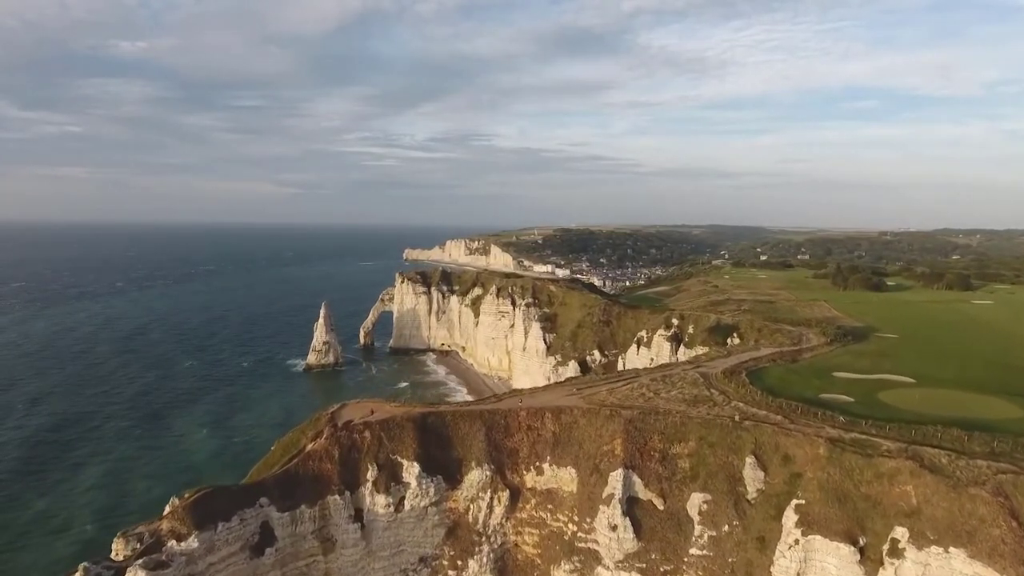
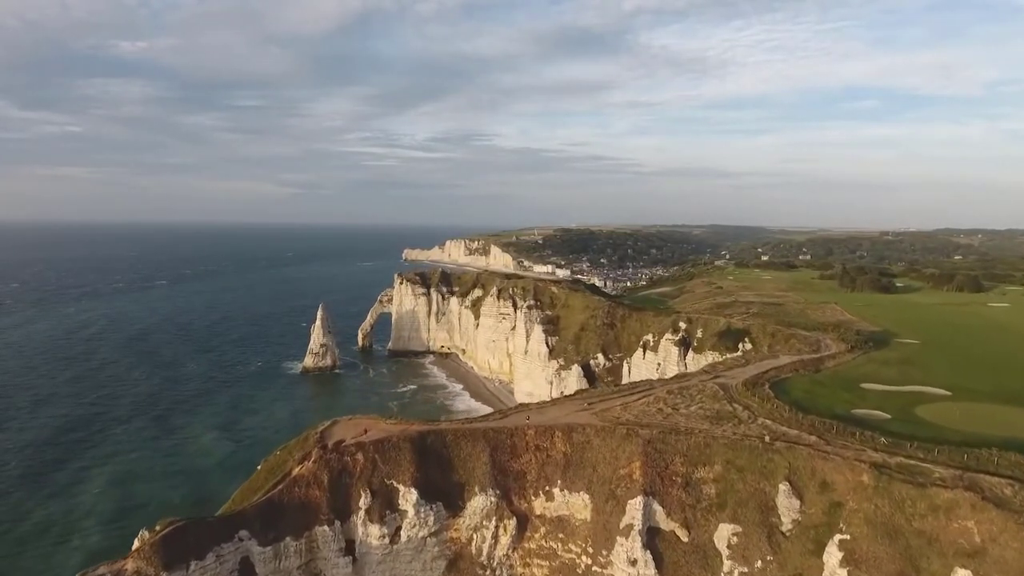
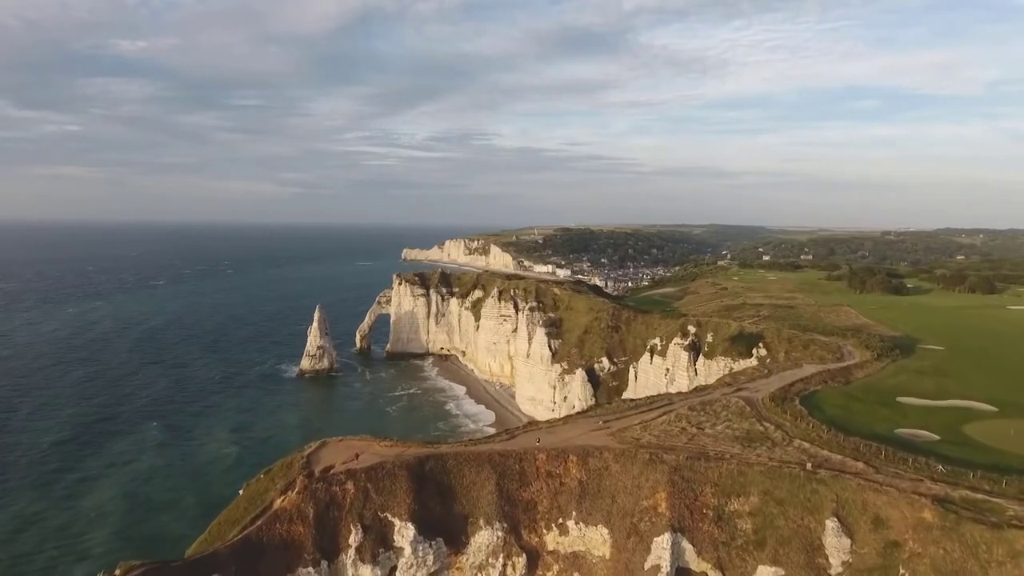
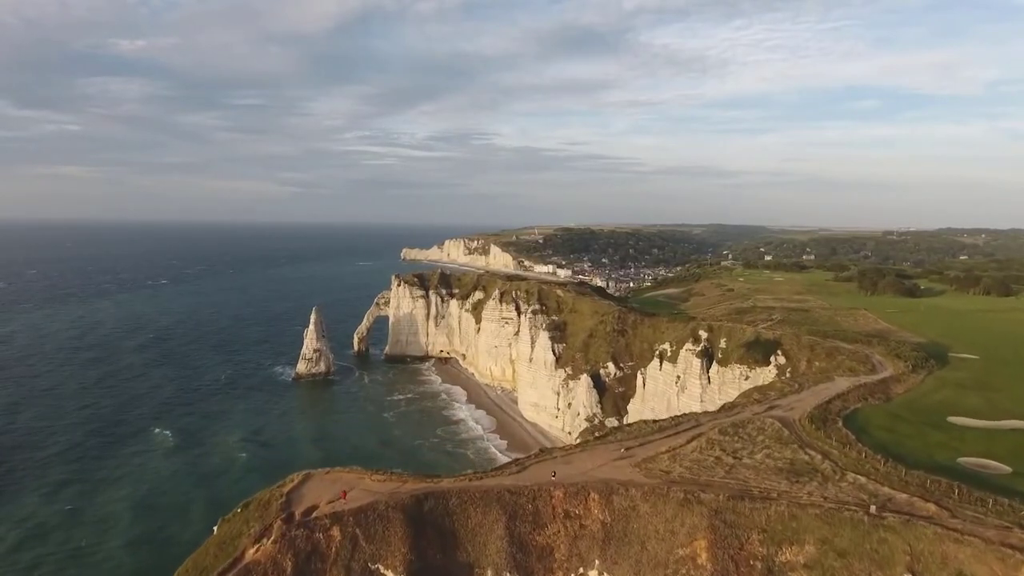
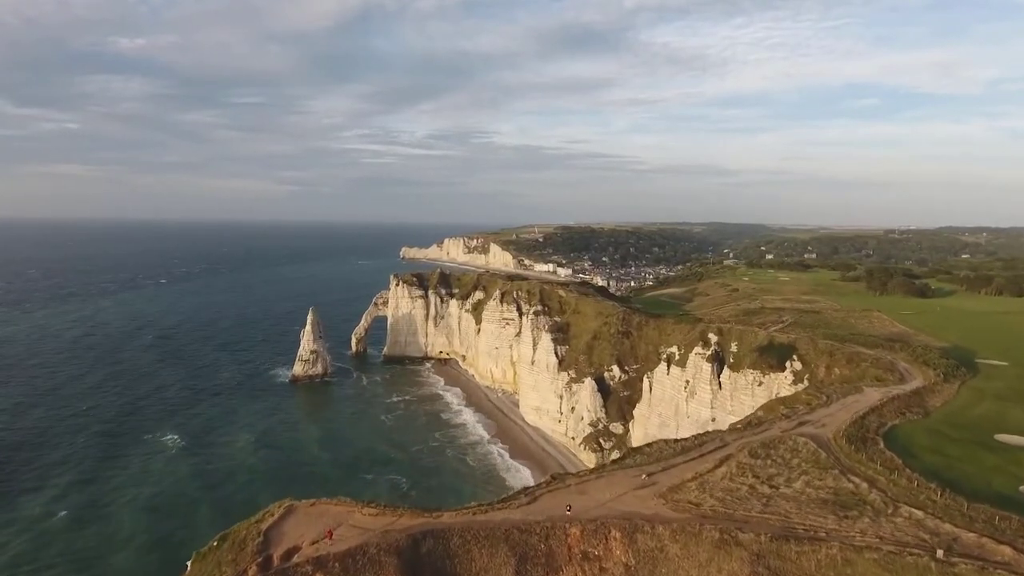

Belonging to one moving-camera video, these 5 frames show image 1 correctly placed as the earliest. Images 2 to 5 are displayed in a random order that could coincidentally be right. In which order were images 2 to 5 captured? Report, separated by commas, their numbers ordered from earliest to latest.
2, 3, 4, 5
